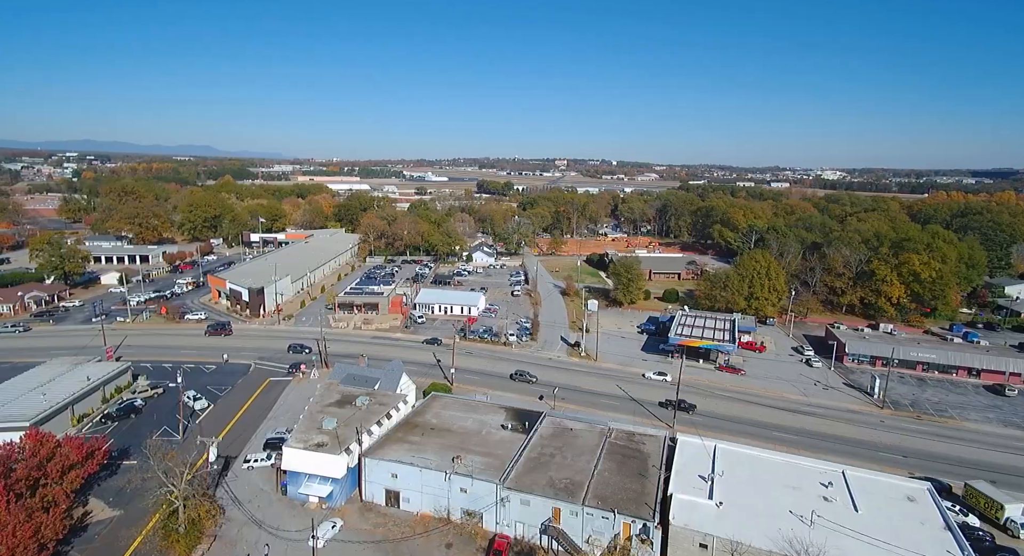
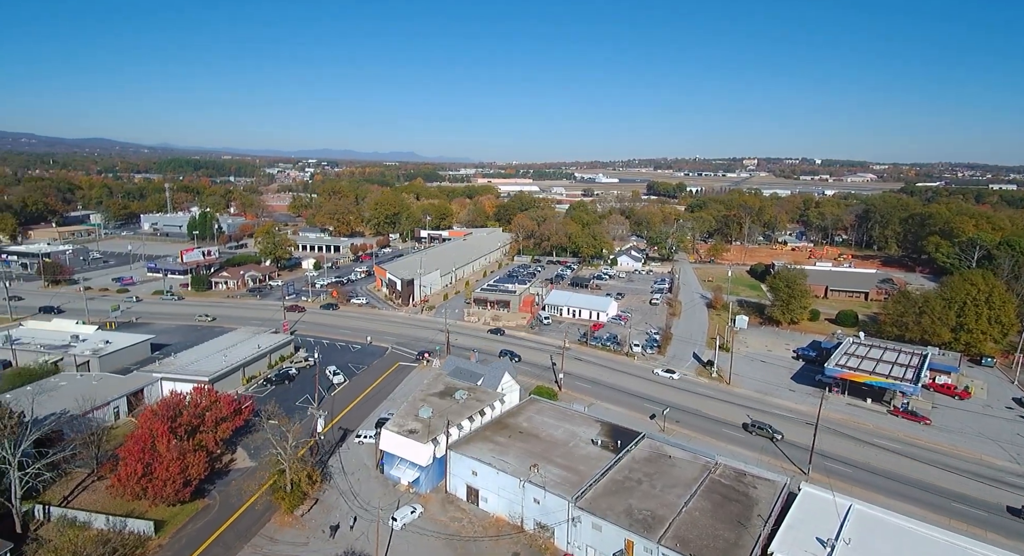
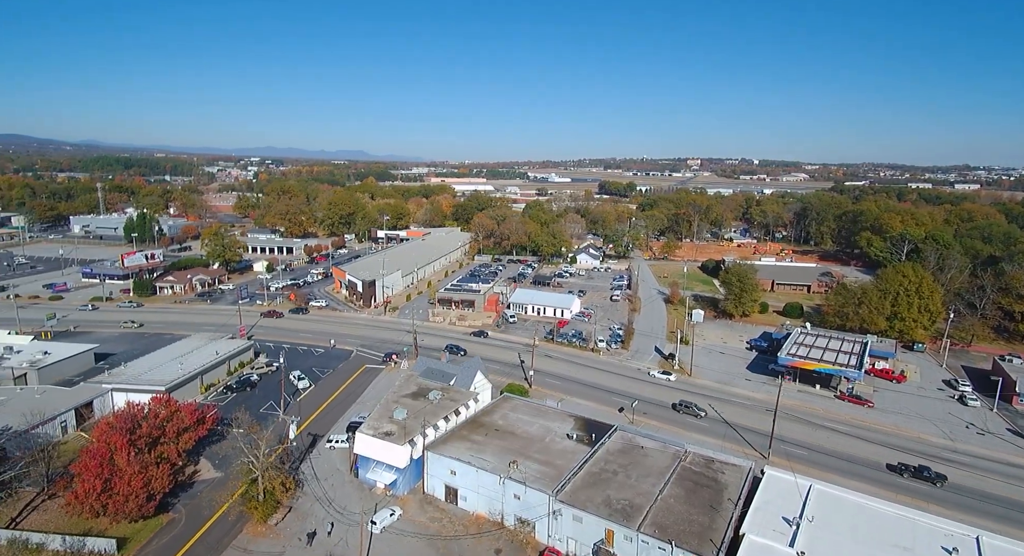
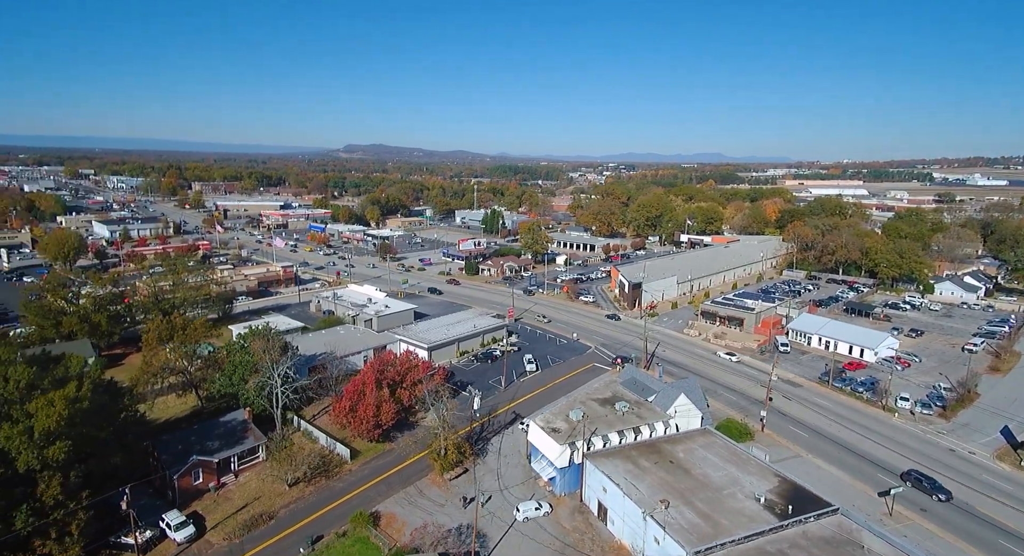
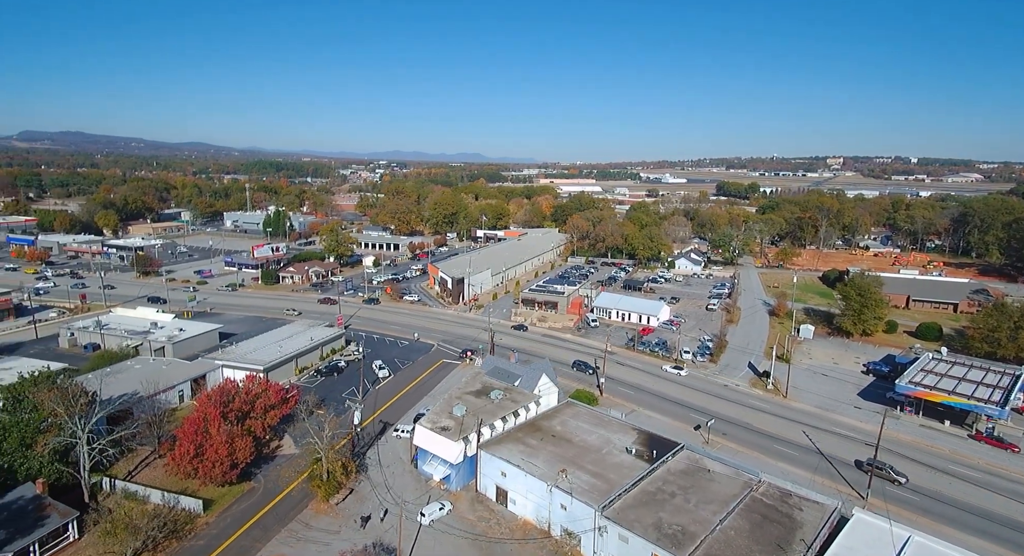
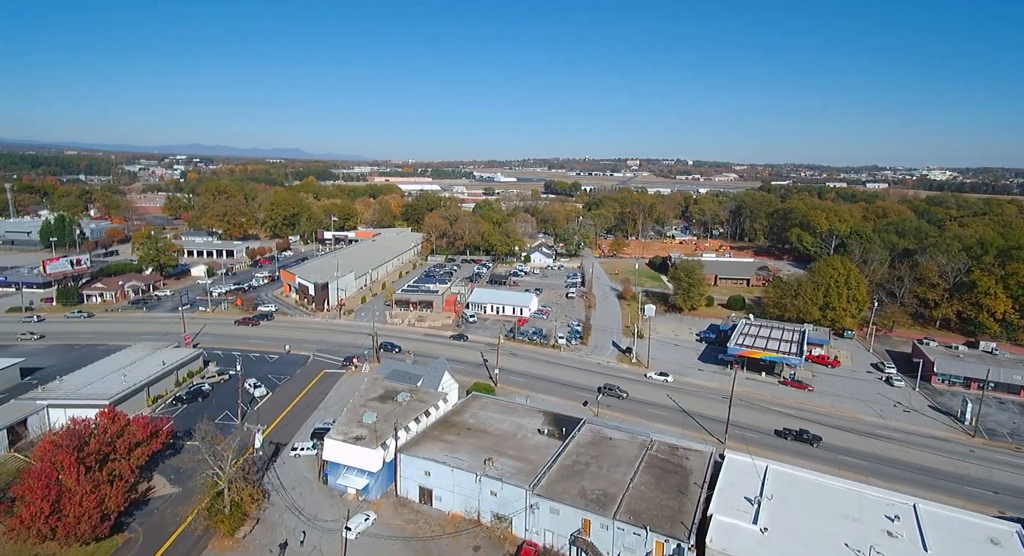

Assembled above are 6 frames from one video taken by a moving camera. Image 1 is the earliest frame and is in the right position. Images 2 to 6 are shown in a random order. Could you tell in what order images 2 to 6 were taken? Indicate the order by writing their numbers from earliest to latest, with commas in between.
6, 3, 2, 5, 4
